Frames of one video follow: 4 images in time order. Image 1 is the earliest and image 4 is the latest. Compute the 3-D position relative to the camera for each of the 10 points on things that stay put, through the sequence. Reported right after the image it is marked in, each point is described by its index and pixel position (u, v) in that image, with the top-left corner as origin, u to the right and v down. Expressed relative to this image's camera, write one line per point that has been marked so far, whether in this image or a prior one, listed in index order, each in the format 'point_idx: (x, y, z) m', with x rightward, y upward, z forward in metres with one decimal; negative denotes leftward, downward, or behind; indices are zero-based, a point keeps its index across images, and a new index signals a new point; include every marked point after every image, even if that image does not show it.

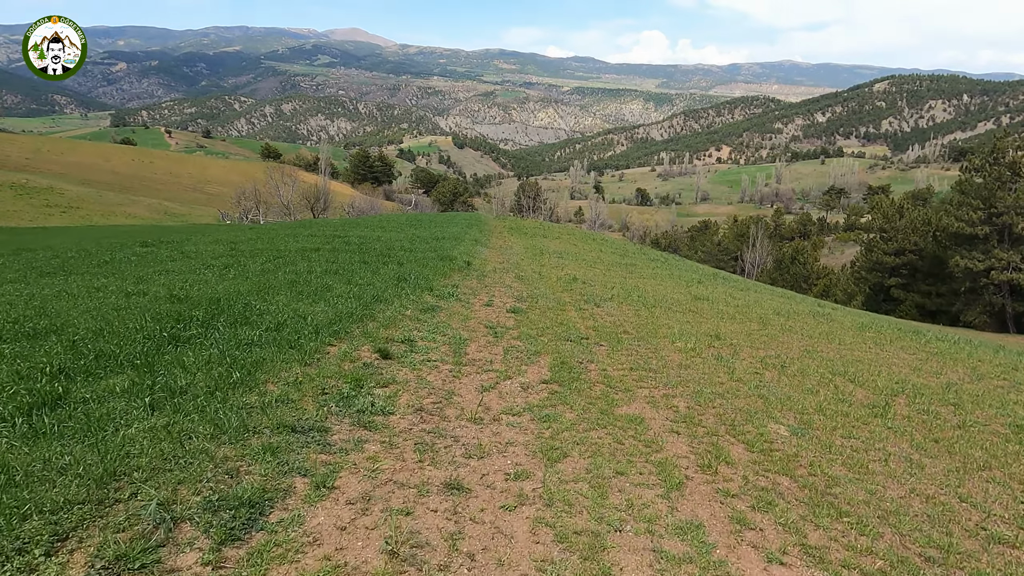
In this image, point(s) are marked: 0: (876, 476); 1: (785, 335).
0: (+3.3, -1.7, +6.0) m
1: (+5.8, -1.0, +14.0) m
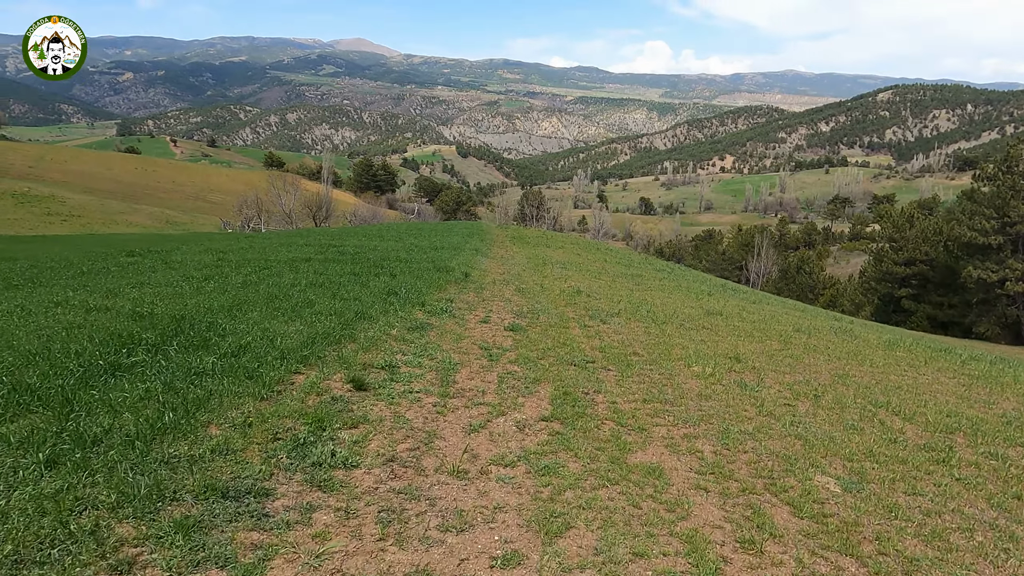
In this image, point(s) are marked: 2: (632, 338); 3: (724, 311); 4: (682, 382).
0: (+3.2, -1.9, +4.7) m
1: (+5.7, -1.3, +12.7) m
2: (+2.4, -1.0, +12.9) m
3: (+6.0, -0.7, +18.8) m
4: (+2.4, -1.3, +9.5) m
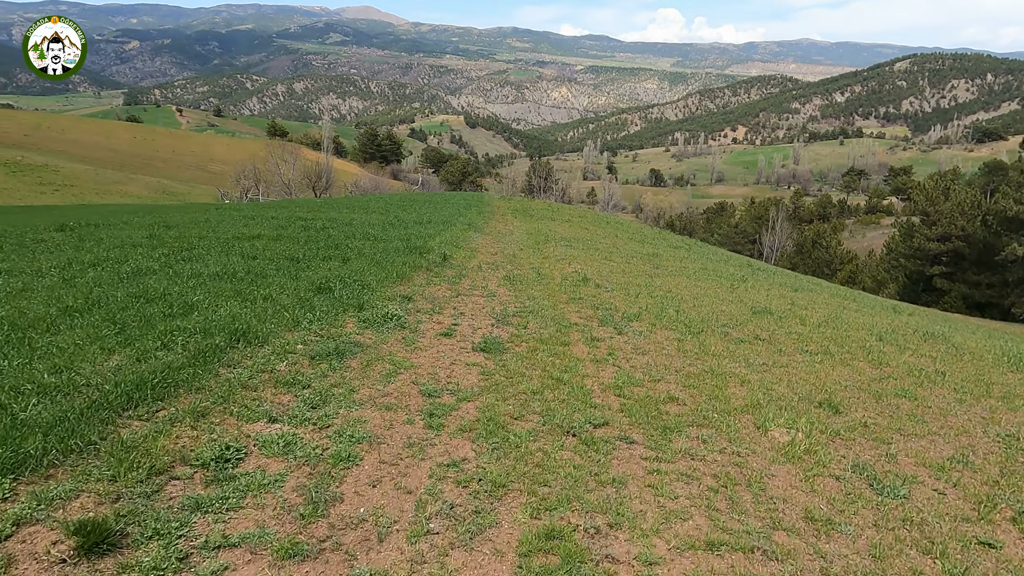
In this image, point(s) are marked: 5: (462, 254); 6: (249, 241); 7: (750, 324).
0: (+2.7, -2.3, +0.6) m
1: (+5.4, -1.3, +8.5) m
2: (+2.0, -1.0, +8.7) m
3: (+5.8, -0.4, +14.5) m
4: (+2.0, -1.5, +5.3) m
5: (-1.5, +1.0, +18.9) m
6: (-7.1, +1.2, +17.6) m
7: (+4.4, -0.7, +12.1) m
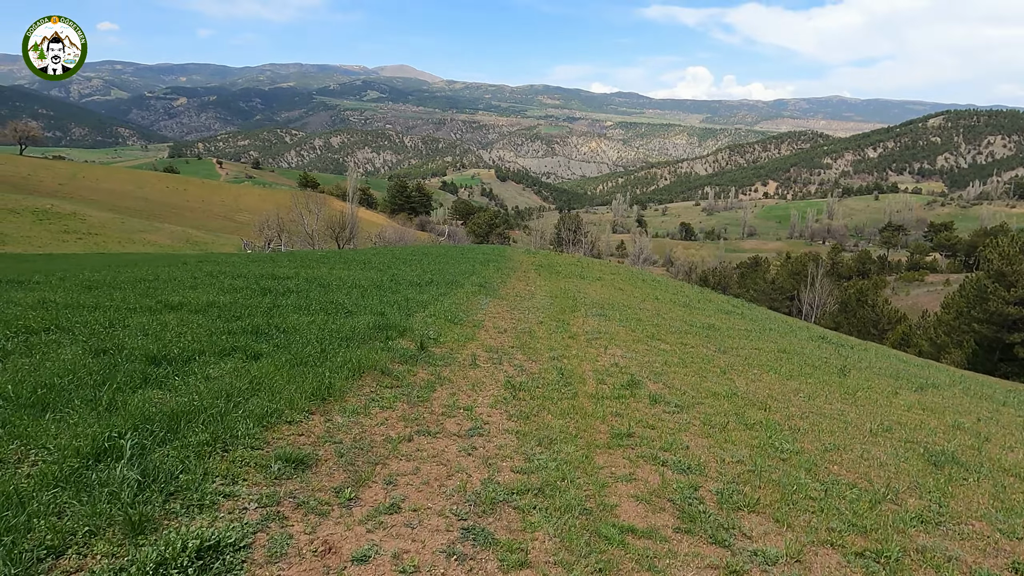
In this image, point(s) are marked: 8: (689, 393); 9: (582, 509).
0: (+2.2, -2.8, -5.3) m
1: (+5.1, -2.5, +2.6) m
2: (+1.8, -2.1, +3.0) m
3: (+5.8, -2.1, +8.6) m
4: (+1.7, -2.4, -0.4) m
5: (-1.2, -0.9, +13.4) m
6: (-6.8, -0.5, +12.4) m
7: (+4.4, -2.1, +6.2) m
8: (+2.8, -1.6, +10.5) m
9: (+0.5, -1.8, +5.7) m
